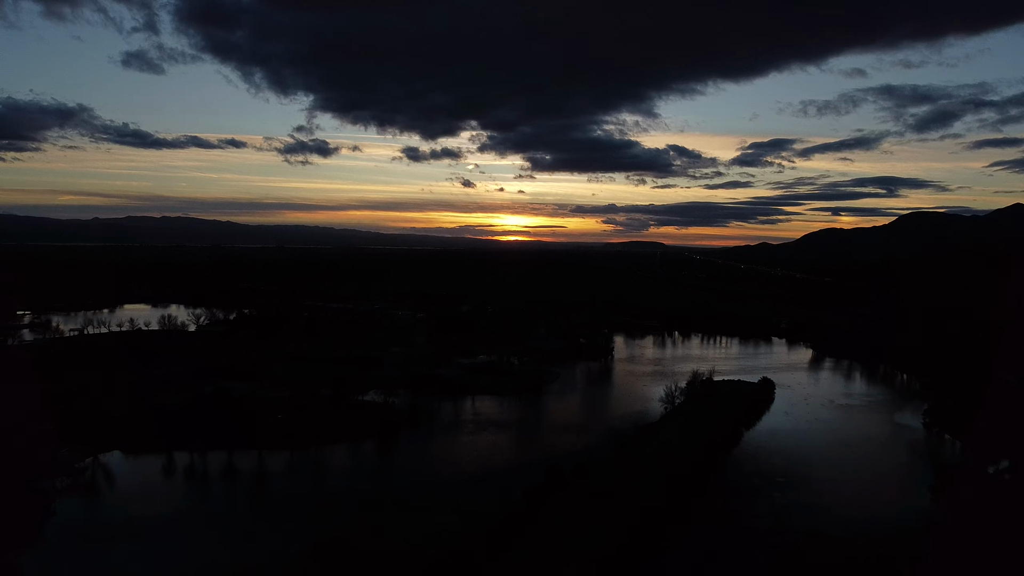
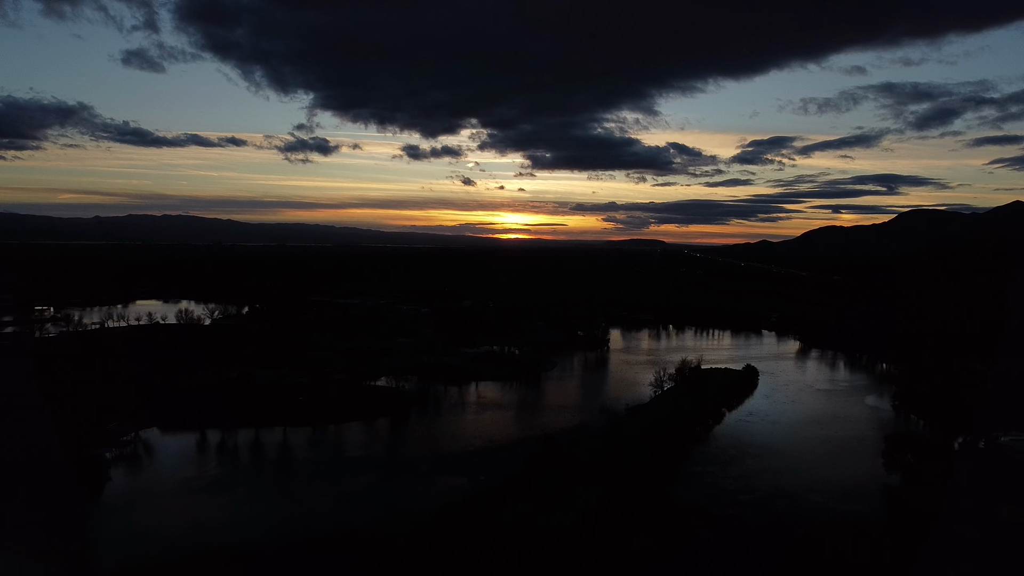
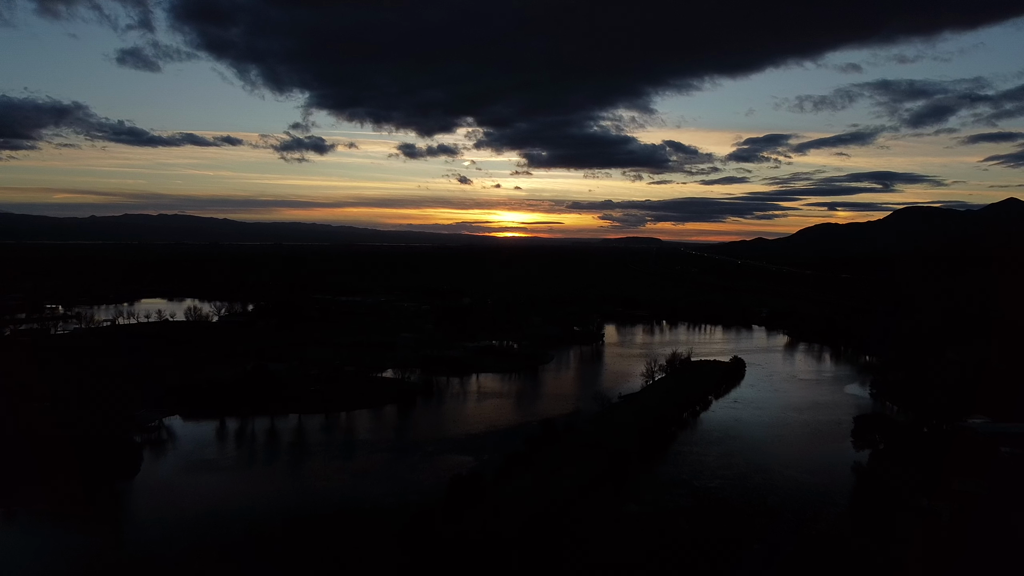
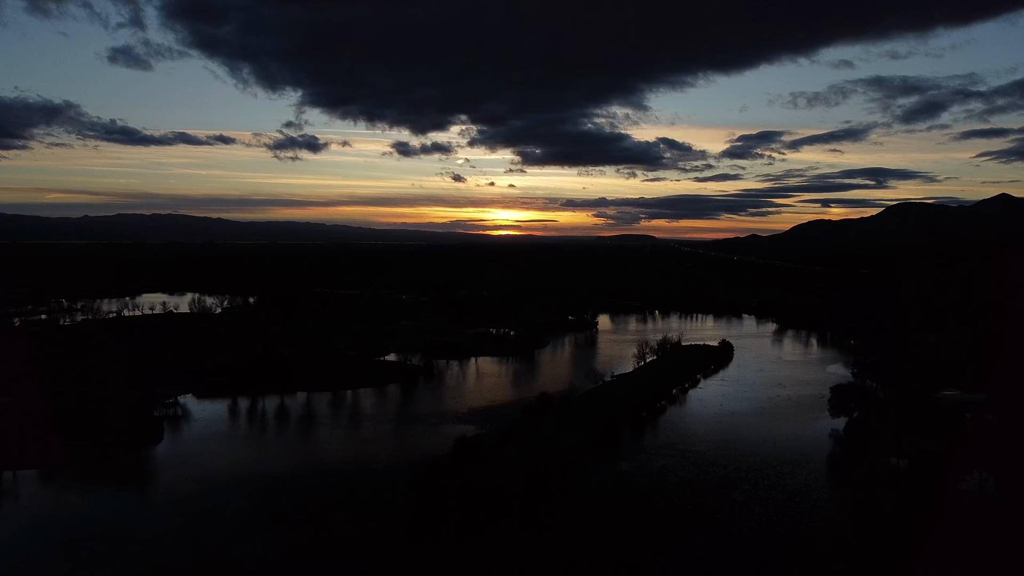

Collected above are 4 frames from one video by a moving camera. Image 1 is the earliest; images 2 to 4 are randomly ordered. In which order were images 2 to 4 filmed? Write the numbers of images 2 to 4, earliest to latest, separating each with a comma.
2, 3, 4
